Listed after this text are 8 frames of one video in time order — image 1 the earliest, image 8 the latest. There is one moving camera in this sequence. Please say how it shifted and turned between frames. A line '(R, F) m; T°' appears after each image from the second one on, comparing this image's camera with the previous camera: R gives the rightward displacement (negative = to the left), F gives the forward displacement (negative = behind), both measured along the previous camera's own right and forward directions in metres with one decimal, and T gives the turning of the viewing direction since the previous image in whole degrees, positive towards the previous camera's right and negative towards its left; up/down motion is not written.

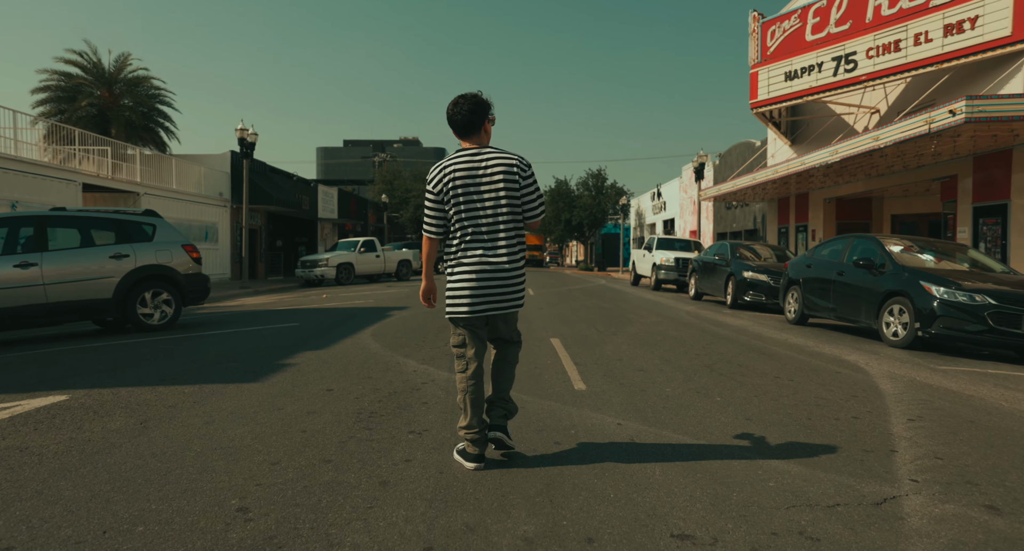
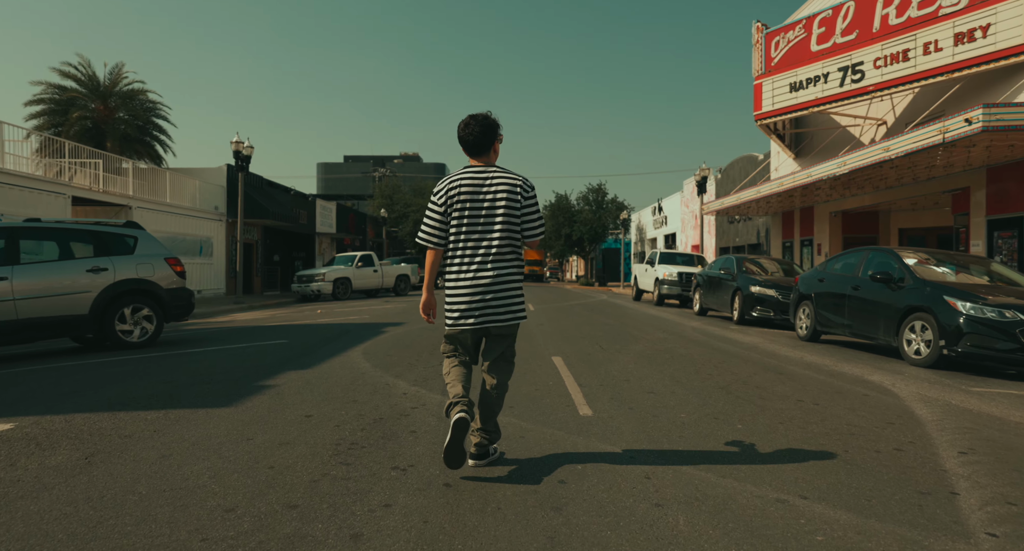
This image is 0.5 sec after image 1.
(0.0, +0.4) m; 0°
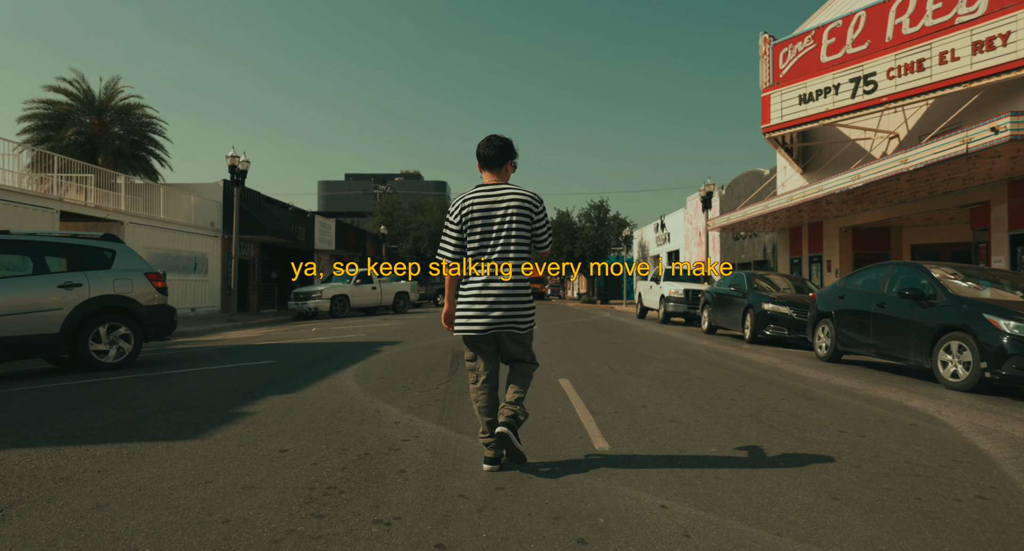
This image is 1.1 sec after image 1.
(0.0, +0.5) m; 0°
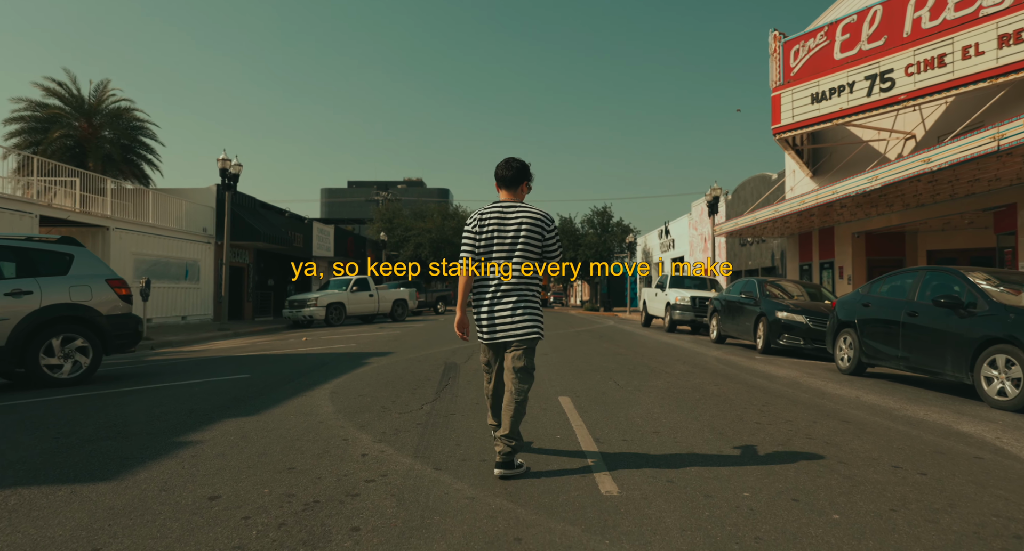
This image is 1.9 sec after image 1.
(+0.1, +0.7) m; 0°
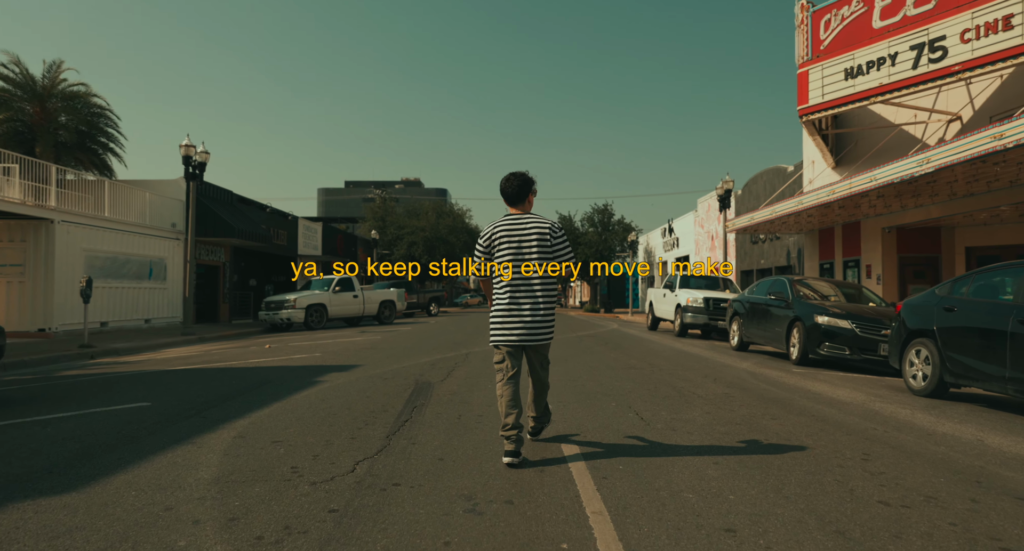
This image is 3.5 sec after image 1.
(+0.1, +1.9) m; 0°
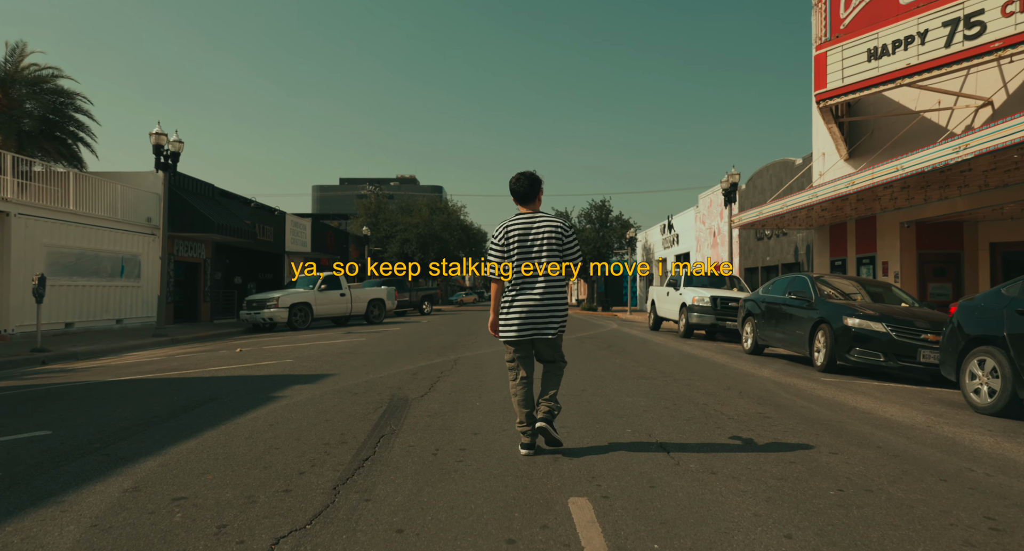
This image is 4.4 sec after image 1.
(0.0, +1.2) m; 0°
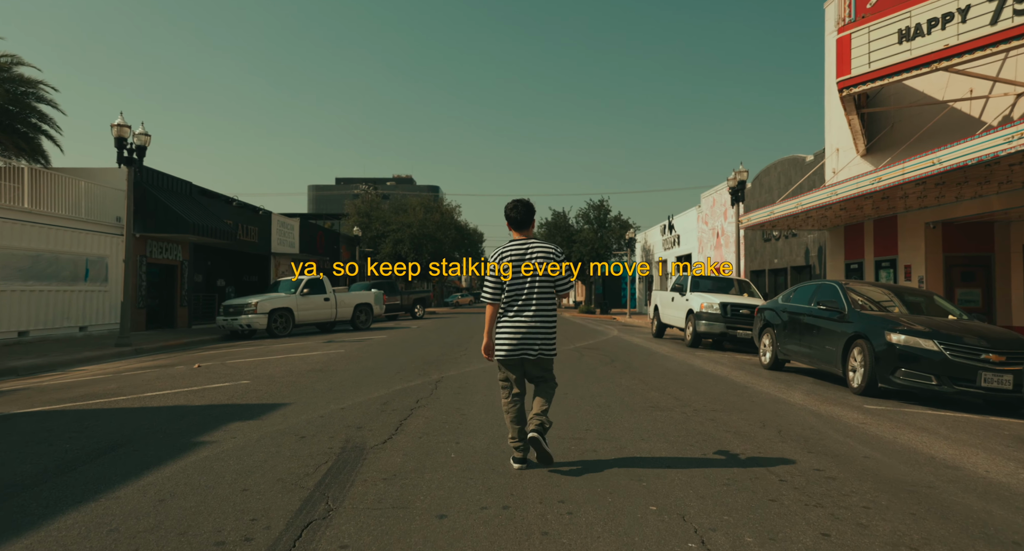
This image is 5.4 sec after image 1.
(+0.1, +1.3) m; 0°
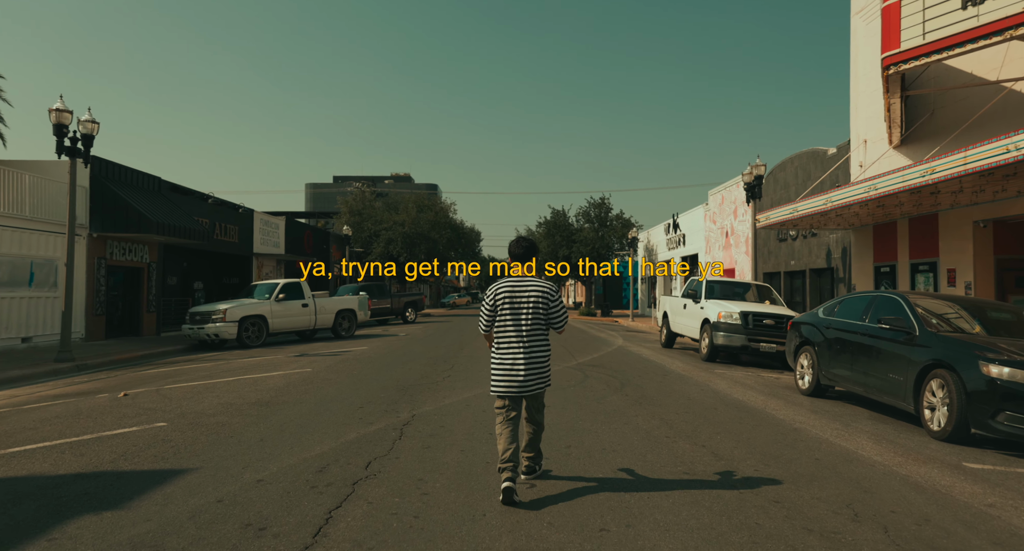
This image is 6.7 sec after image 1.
(+0.1, +1.9) m; 0°
